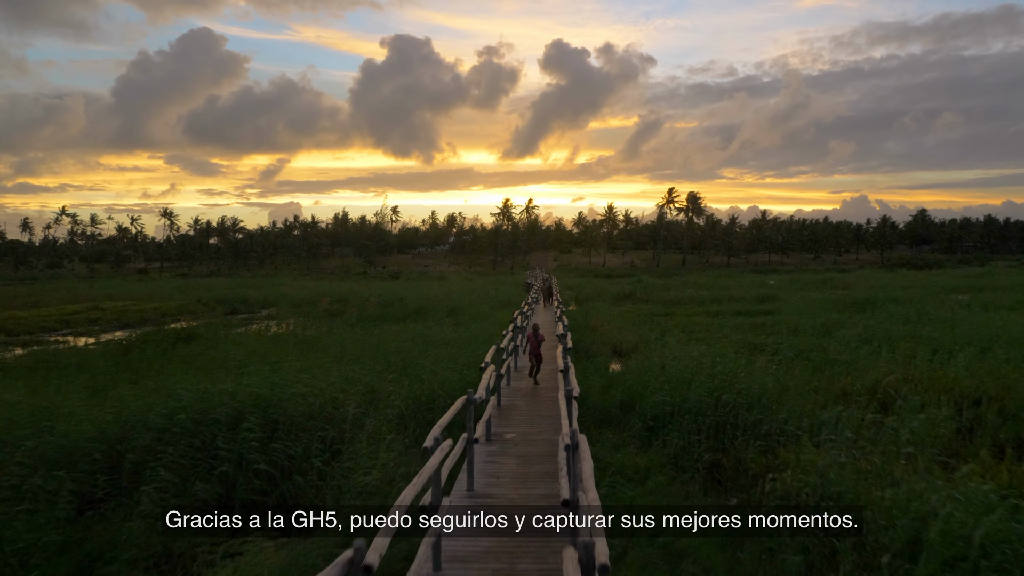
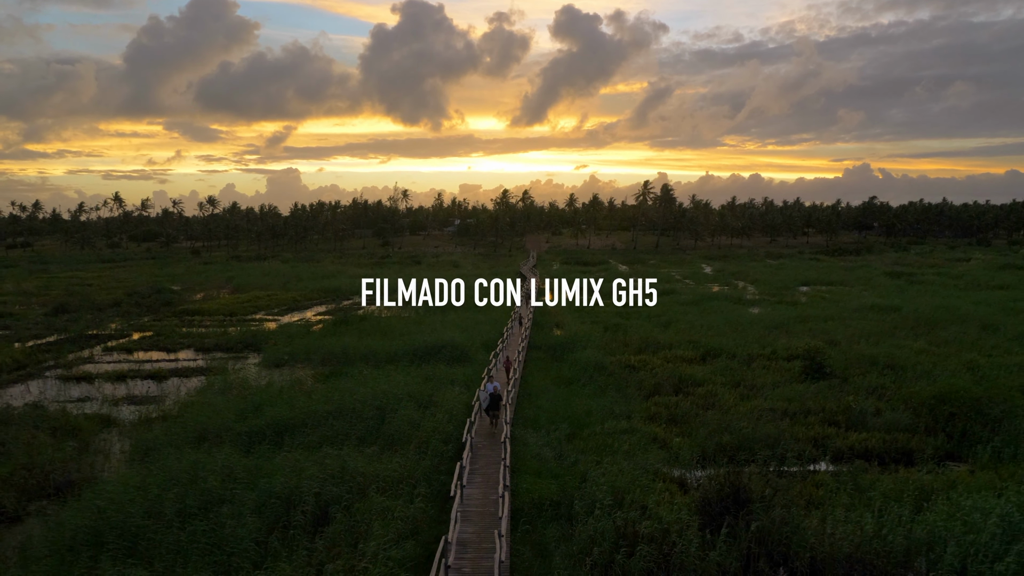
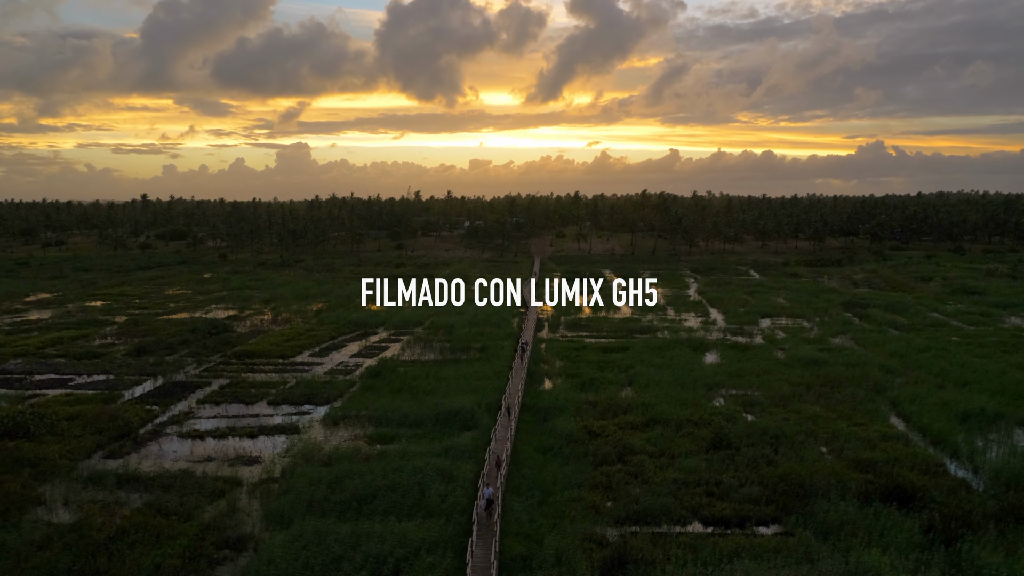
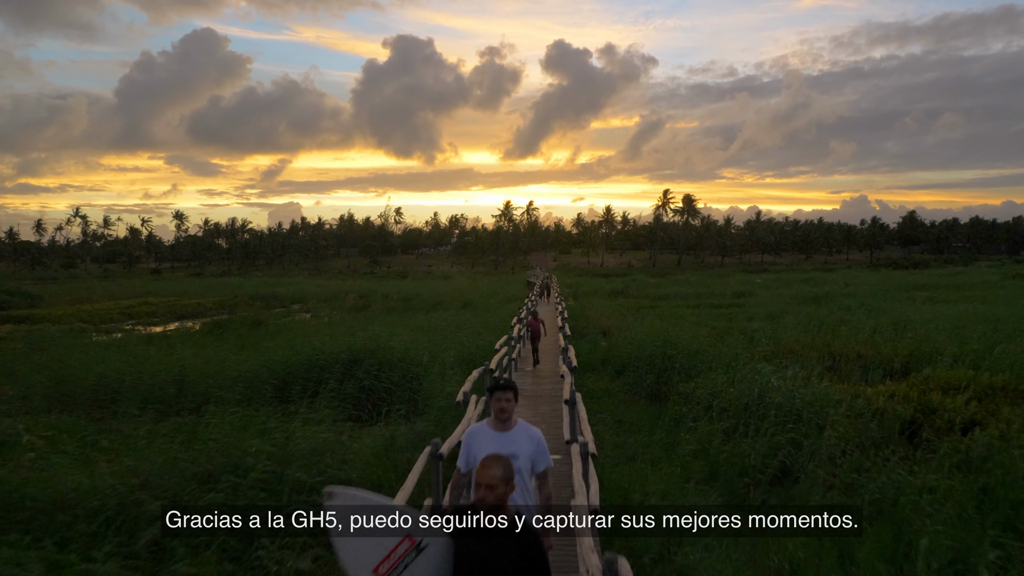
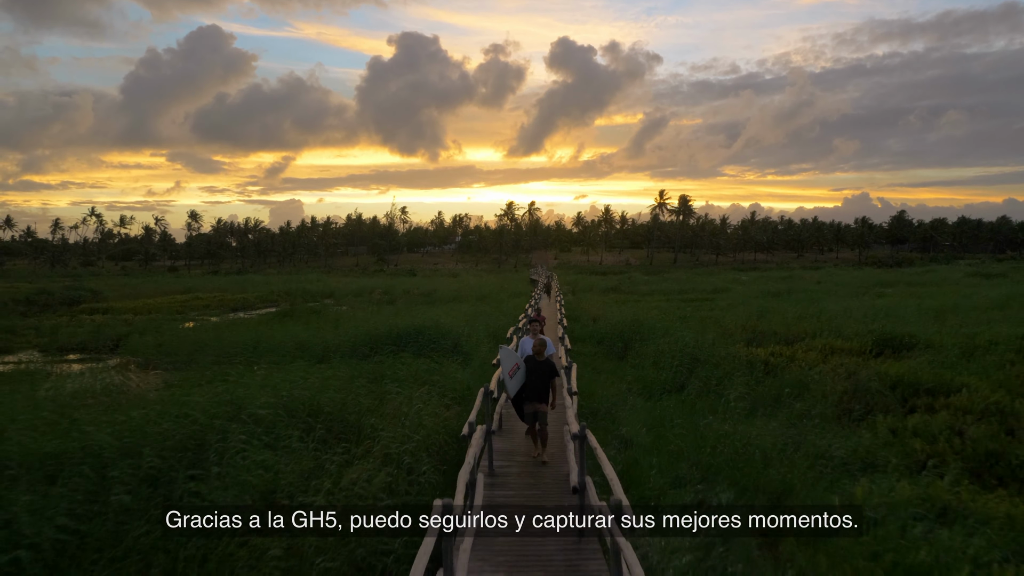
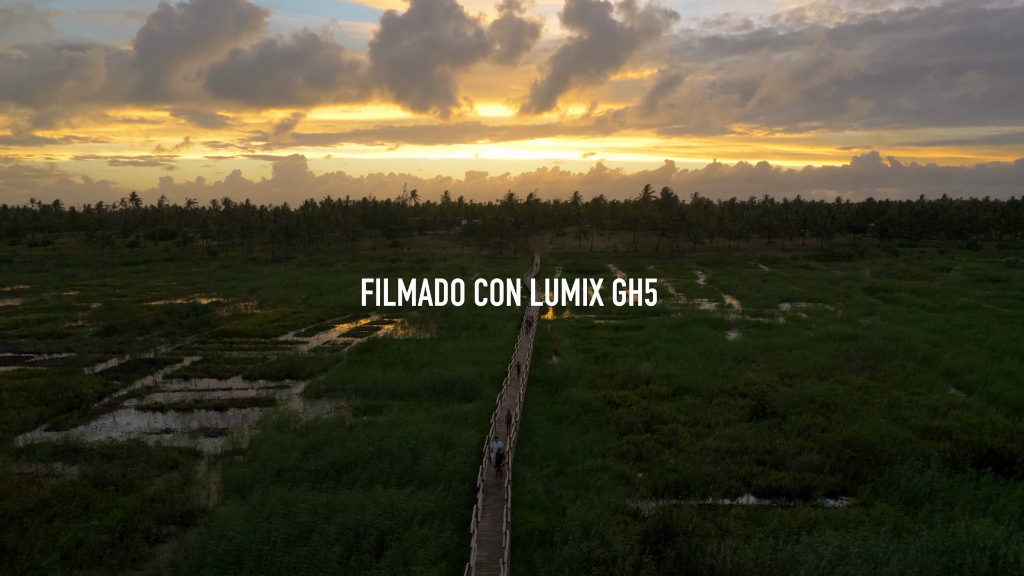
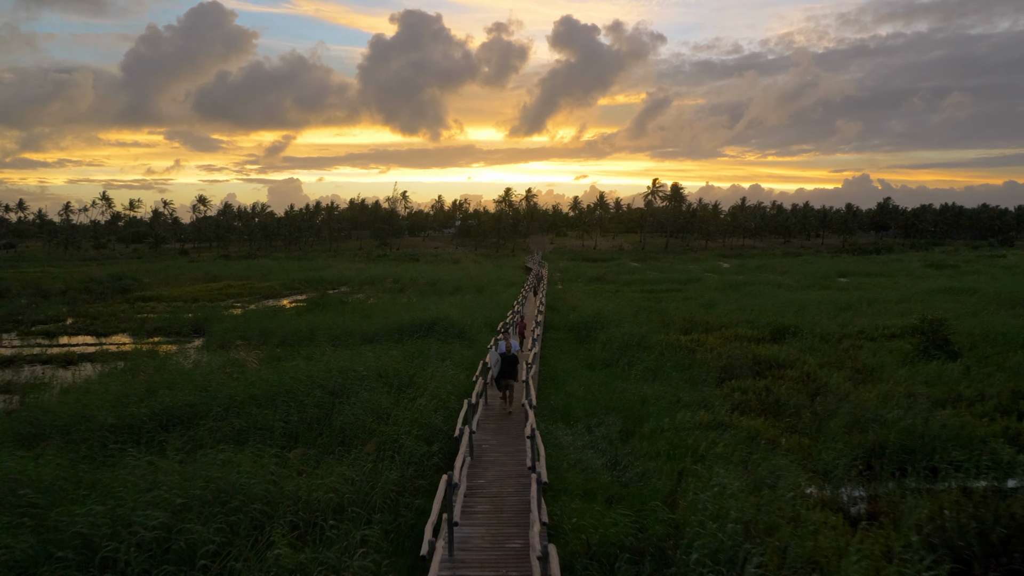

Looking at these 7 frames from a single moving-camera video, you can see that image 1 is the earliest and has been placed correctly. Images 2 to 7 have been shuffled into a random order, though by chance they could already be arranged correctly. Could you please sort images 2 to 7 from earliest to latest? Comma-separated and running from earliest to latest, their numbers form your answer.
4, 5, 7, 2, 6, 3
